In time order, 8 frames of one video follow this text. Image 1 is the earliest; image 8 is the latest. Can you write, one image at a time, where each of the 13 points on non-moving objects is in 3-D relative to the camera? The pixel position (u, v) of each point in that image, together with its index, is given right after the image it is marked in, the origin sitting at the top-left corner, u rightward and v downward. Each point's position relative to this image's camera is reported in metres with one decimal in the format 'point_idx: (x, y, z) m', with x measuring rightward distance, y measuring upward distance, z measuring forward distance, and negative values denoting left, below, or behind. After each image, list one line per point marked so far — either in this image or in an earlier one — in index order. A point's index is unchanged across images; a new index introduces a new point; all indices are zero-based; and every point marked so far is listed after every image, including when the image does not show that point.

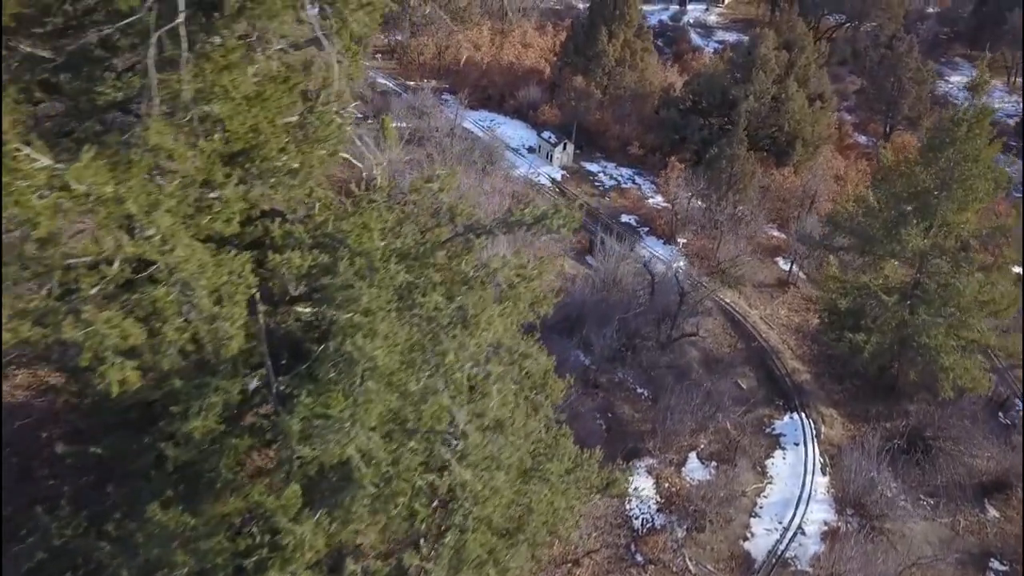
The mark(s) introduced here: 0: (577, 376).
0: (+1.4, -1.9, +17.2) m
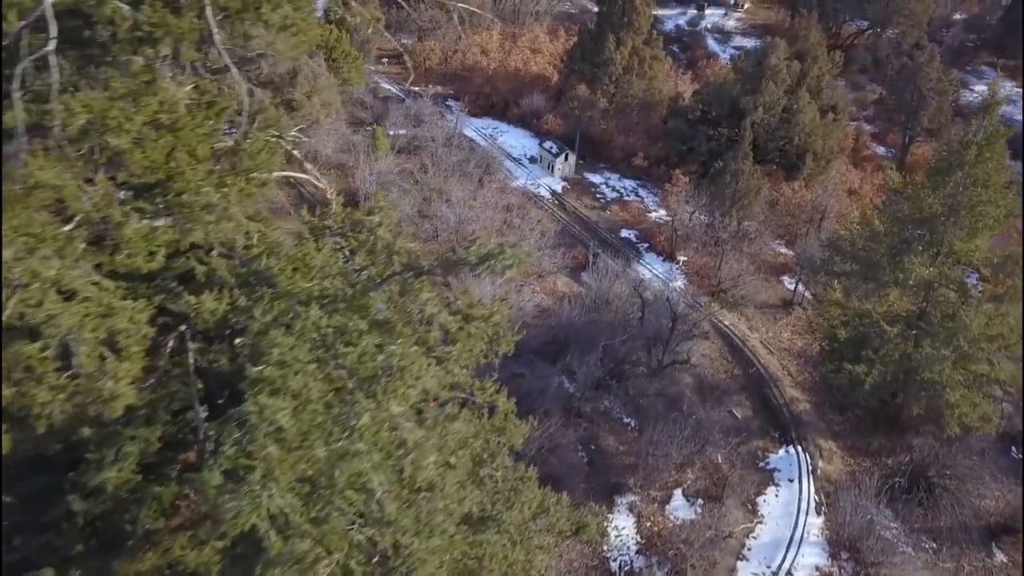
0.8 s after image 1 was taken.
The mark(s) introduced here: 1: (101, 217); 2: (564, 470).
0: (+1.0, -2.4, +16.4) m
1: (-3.6, +0.6, +7.0) m
2: (+1.0, -3.5, +15.3) m
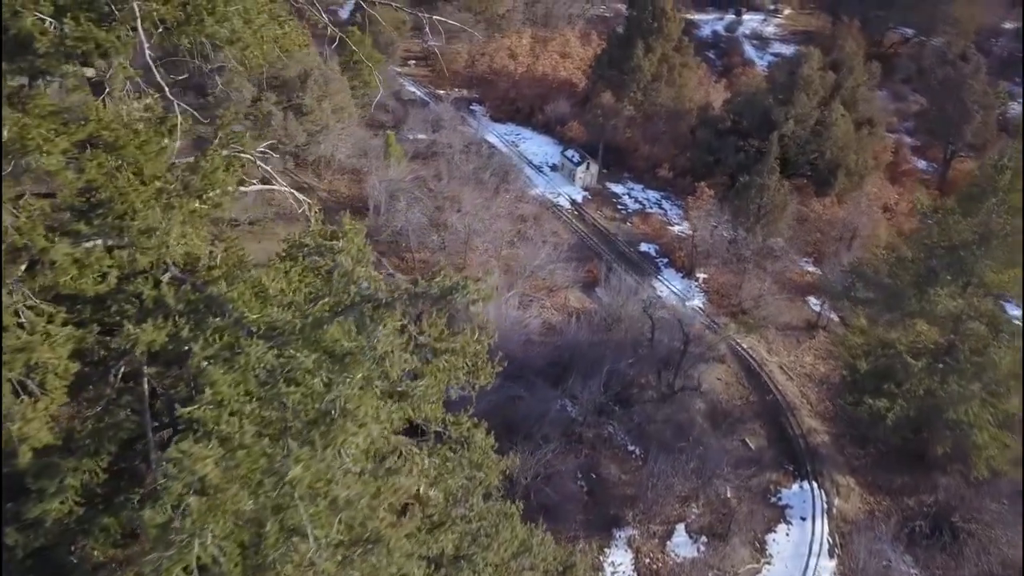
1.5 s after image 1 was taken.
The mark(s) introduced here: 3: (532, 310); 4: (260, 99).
0: (+0.9, -2.8, +15.7) m
1: (-3.9, +0.4, +6.5) m
2: (+0.9, -3.9, +14.6) m
3: (+0.5, -0.5, +19.3) m
4: (-6.1, +4.5, +19.3) m
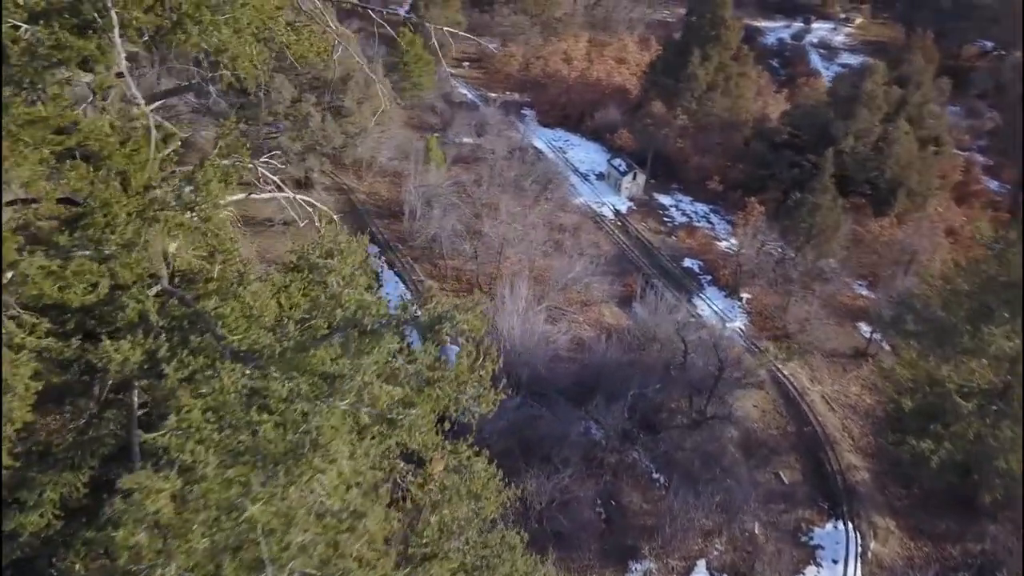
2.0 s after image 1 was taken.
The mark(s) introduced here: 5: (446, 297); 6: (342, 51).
0: (+1.3, -3.1, +15.2) m
1: (-4.1, +0.3, +6.3) m
2: (+1.1, -4.2, +14.1) m
3: (+1.2, -0.9, +18.7) m
4: (-5.1, +4.5, +19.2) m
5: (-1.6, -0.2, +19.0) m
6: (-4.3, +5.9, +19.9) m
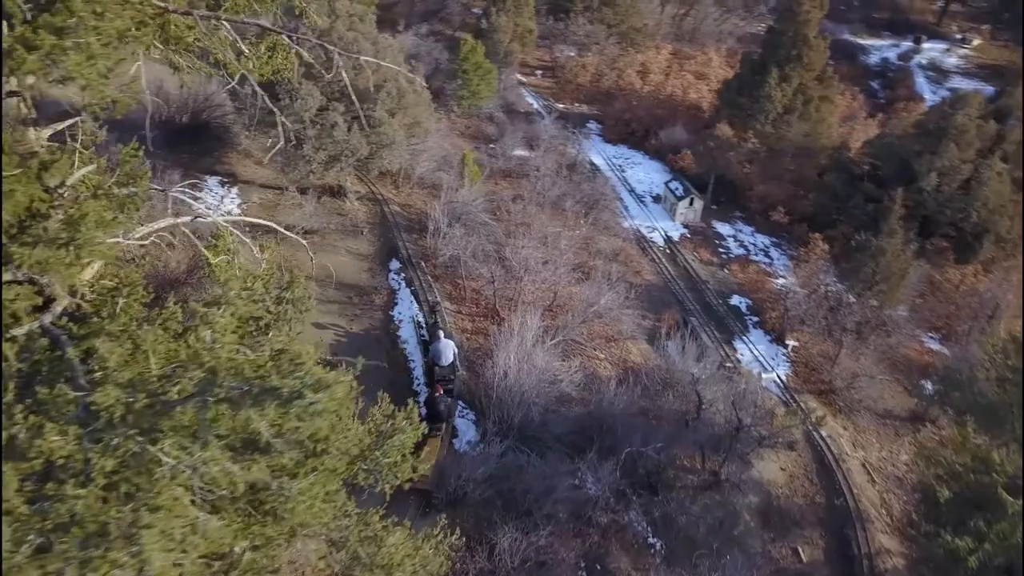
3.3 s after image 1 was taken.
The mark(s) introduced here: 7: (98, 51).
0: (+1.0, -3.9, +14.0) m
1: (-5.1, 0.0, +5.8) m
2: (+0.6, -4.9, +13.0) m
3: (+1.4, -1.6, +17.5) m
4: (-4.3, +4.2, +18.7) m
5: (-1.3, -0.7, +18.1) m
6: (-3.3, +5.5, +19.3) m
7: (-3.2, +1.9, +6.3) m
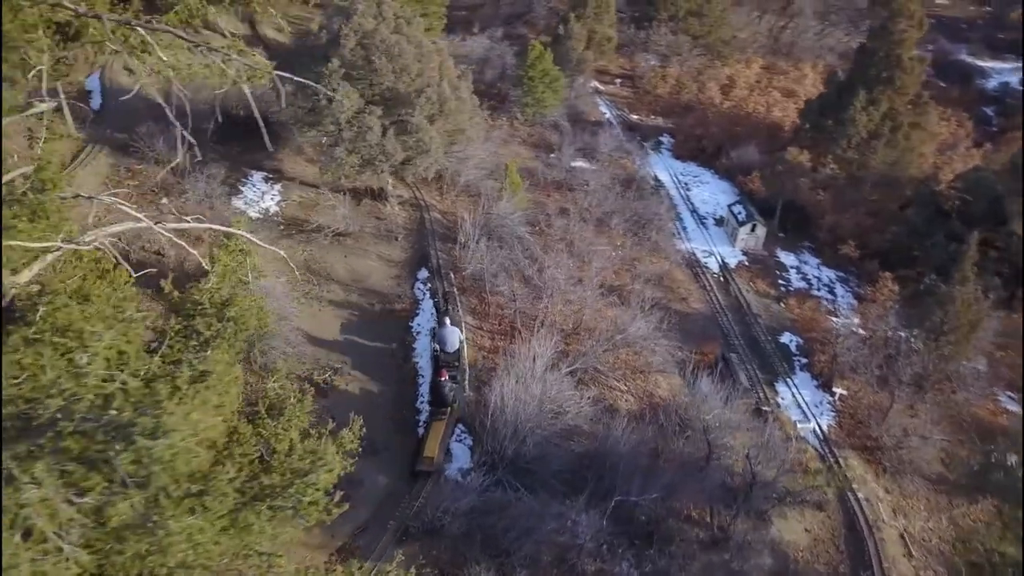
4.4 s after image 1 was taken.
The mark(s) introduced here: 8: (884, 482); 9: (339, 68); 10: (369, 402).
0: (+0.6, -4.3, +13.1) m
1: (-6.0, 0.0, +5.7) m
2: (+0.1, -5.4, +12.2) m
3: (+1.7, -2.2, +16.6) m
4: (-3.4, +4.1, +18.4) m
5: (-0.8, -1.0, +17.5) m
6: (-2.3, +5.3, +18.9) m
7: (-3.9, +1.8, +6.0) m
8: (+7.9, -4.1, +17.1) m
9: (-3.9, +5.0, +18.1) m
10: (-2.8, -2.3, +15.8) m
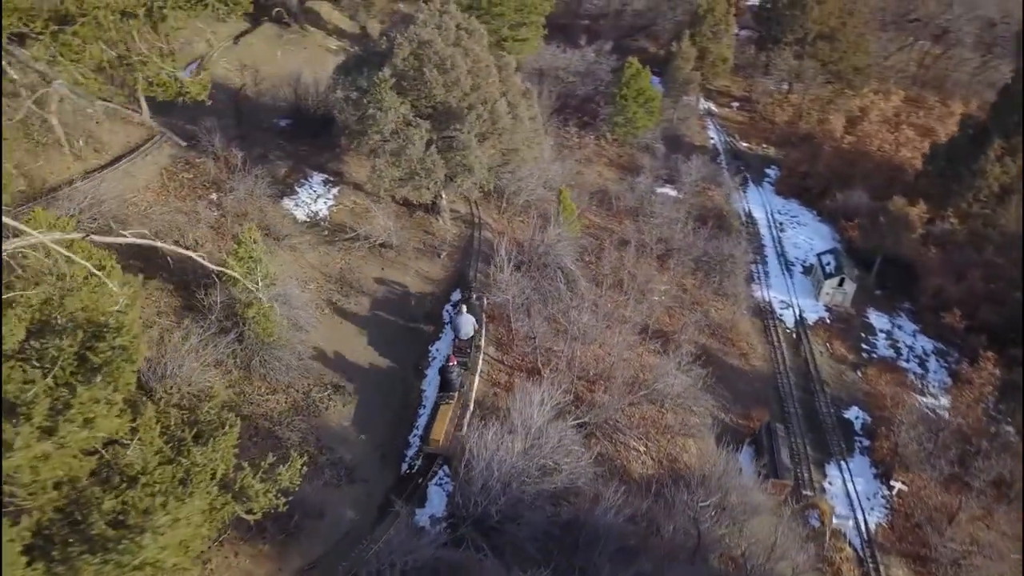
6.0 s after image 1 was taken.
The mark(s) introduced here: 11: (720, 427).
0: (-0.1, -5.1, +12.0) m
1: (-7.4, +0.1, +5.8) m
2: (-1.0, -6.0, +11.1) m
3: (+1.7, -3.1, +15.2) m
4: (-2.3, +3.7, +17.8) m
5: (-0.5, -1.7, +16.5) m
6: (-0.9, +4.8, +18.1) m
7: (-5.1, +1.6, +5.7) m
8: (+7.7, -5.7, +14.7) m
9: (-2.7, +4.7, +17.6) m
10: (-2.9, -2.7, +15.2) m
11: (+4.5, -3.0, +17.3) m
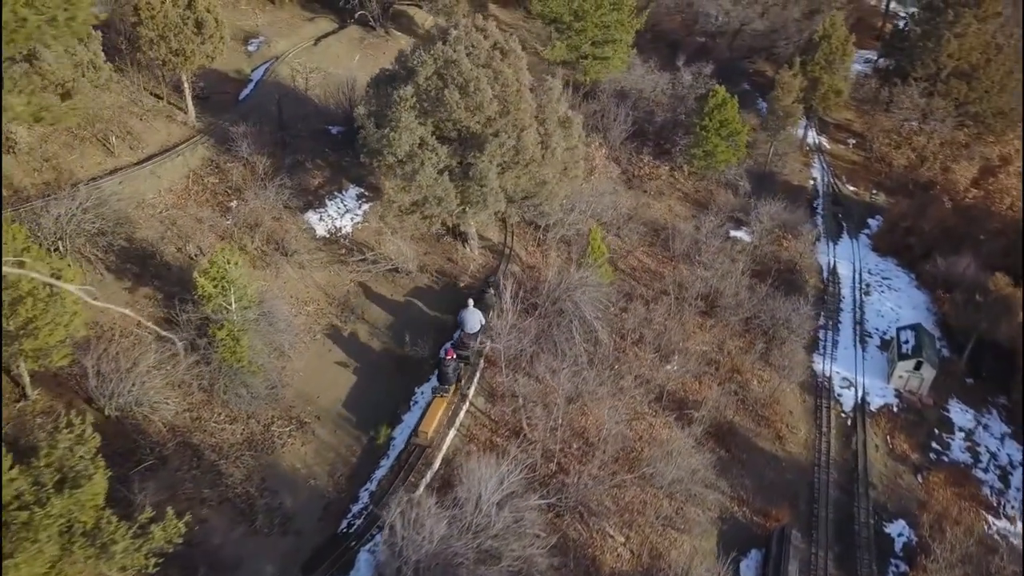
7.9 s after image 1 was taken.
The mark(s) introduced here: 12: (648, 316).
0: (-1.6, -5.9, +10.6) m
1: (-9.2, +0.1, +5.6) m
2: (-2.7, -6.8, +9.9) m
3: (+1.0, -4.2, +13.5) m
4: (-1.8, +2.9, +16.7) m
5: (-0.8, -2.6, +15.1) m
6: (-0.3, +3.9, +16.7) m
7: (-6.8, +1.3, +5.1) m
8: (+6.4, -7.4, +11.9) m
9: (-2.1, +4.0, +16.5) m
10: (-3.5, -3.3, +14.2) m
11: (+4.0, -4.5, +15.0) m
12: (+3.4, -0.6, +18.0) m
